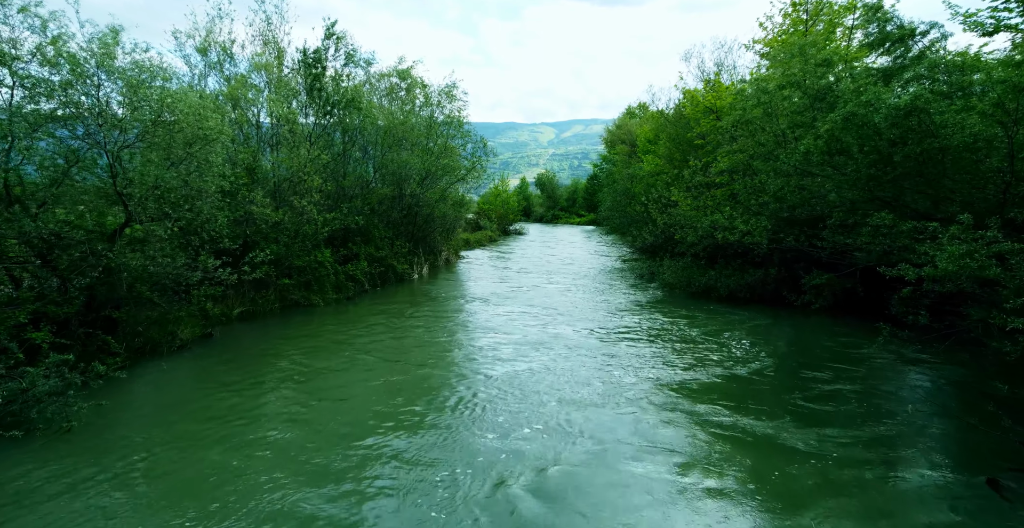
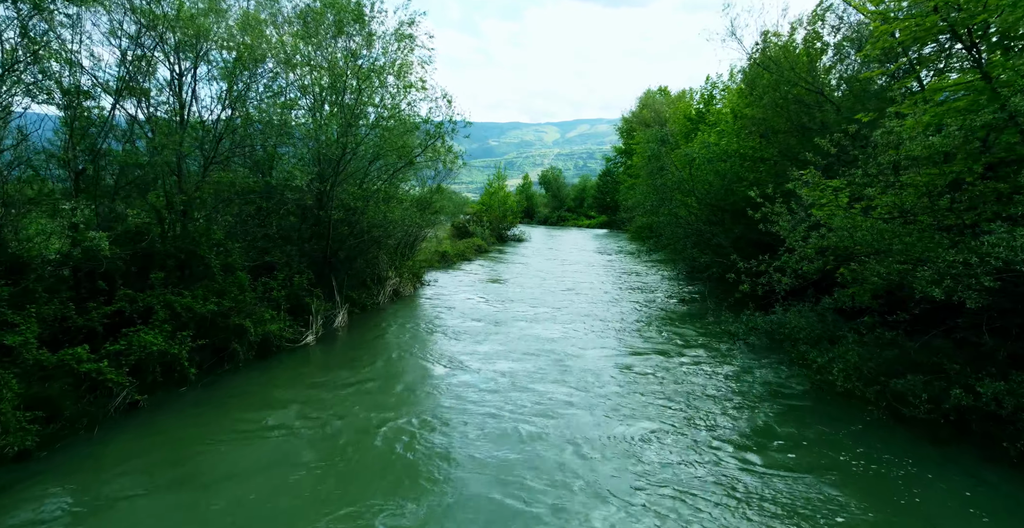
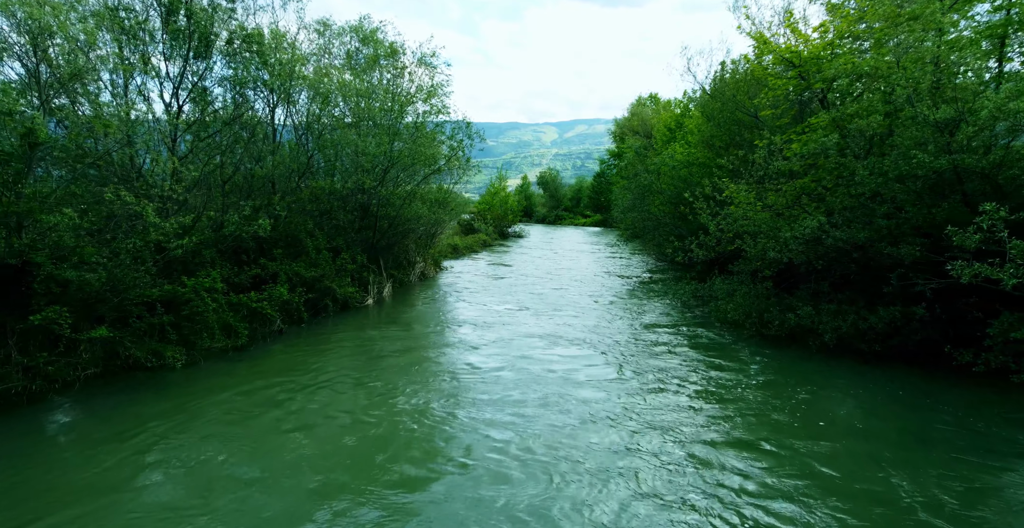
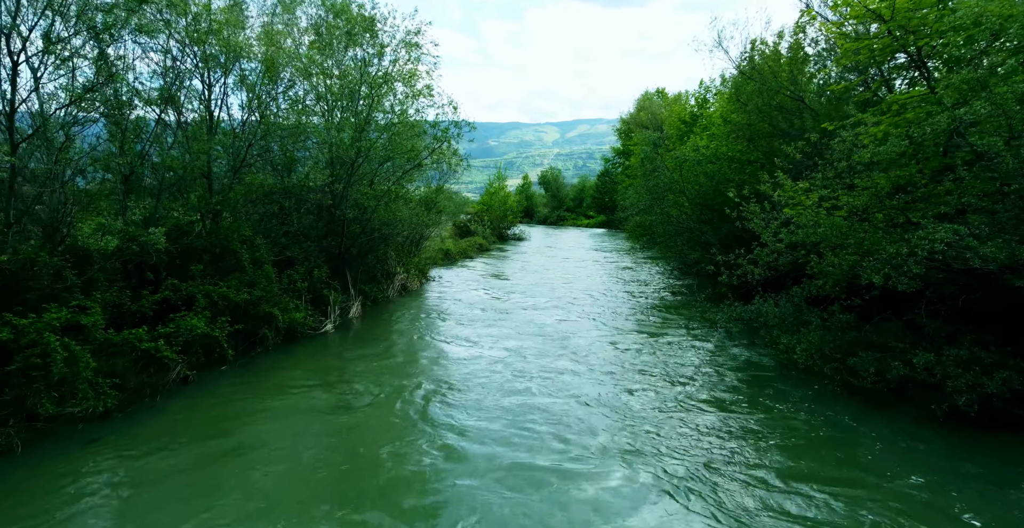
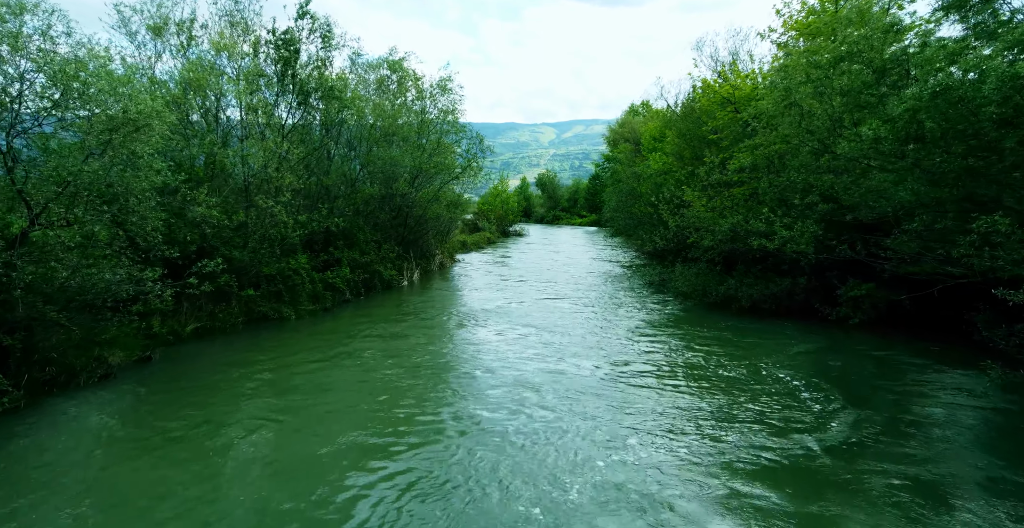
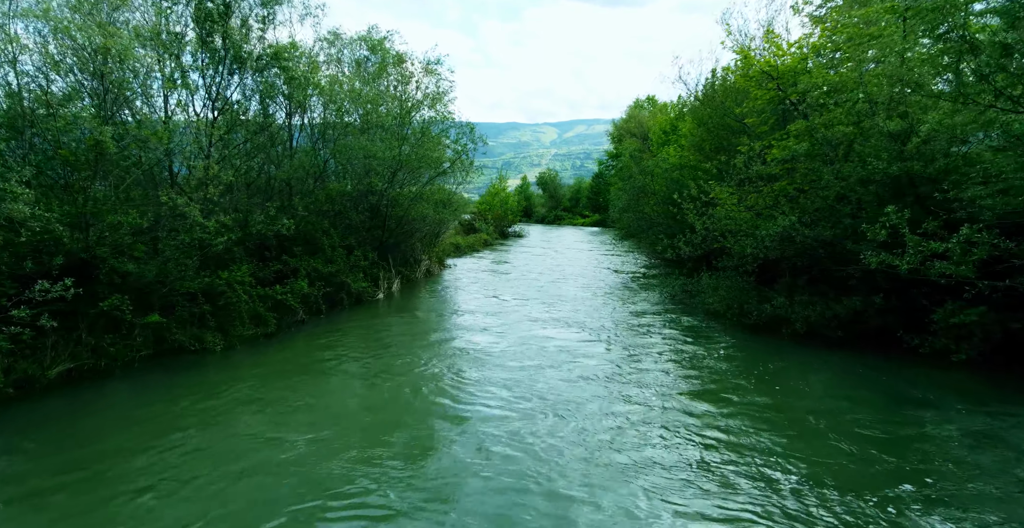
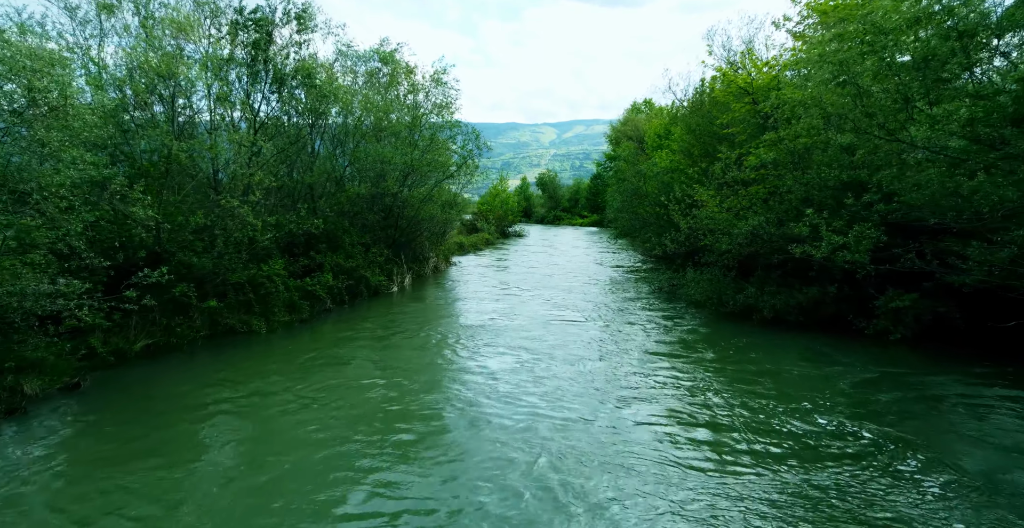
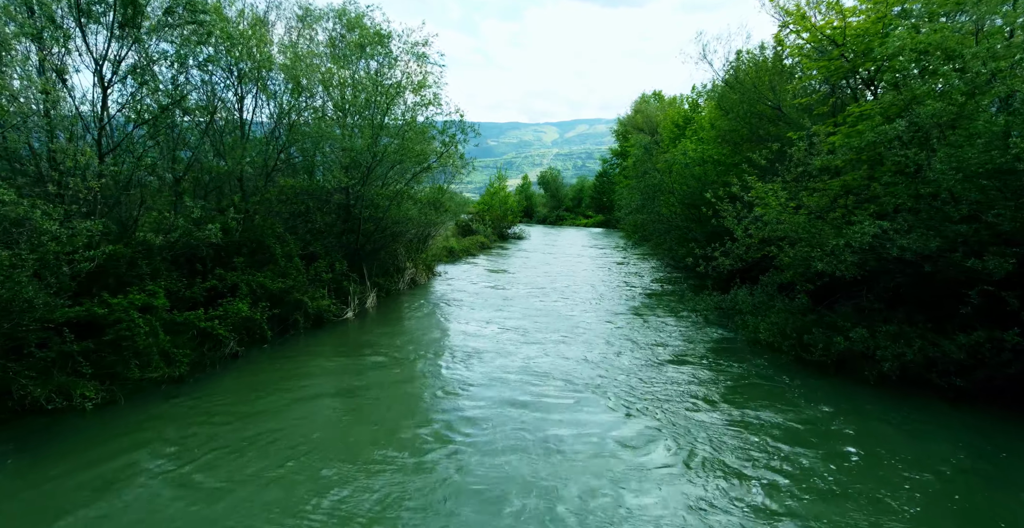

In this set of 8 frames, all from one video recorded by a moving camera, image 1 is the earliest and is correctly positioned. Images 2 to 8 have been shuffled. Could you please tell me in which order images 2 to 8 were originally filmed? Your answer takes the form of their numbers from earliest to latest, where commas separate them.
5, 7, 6, 3, 8, 4, 2
